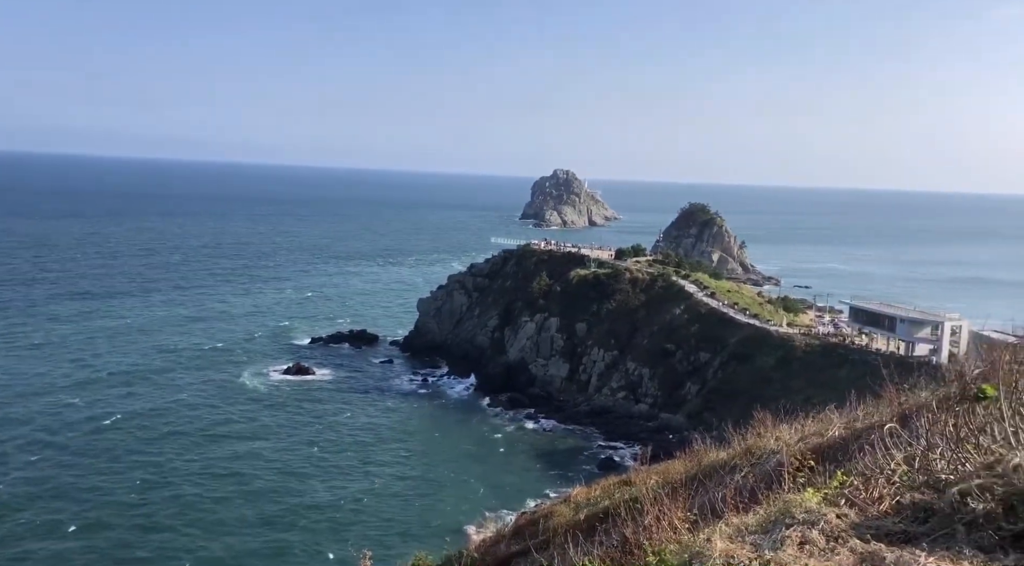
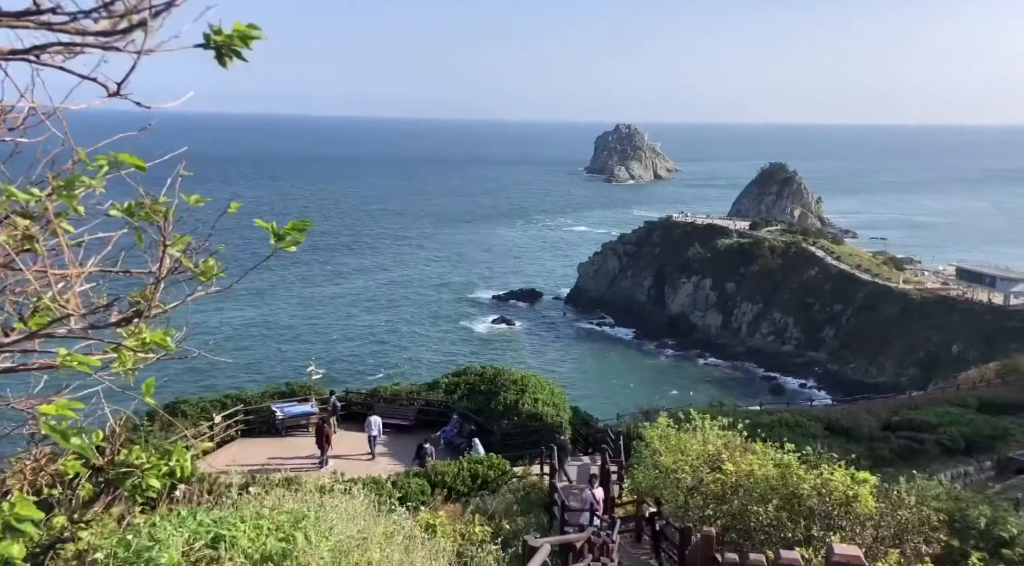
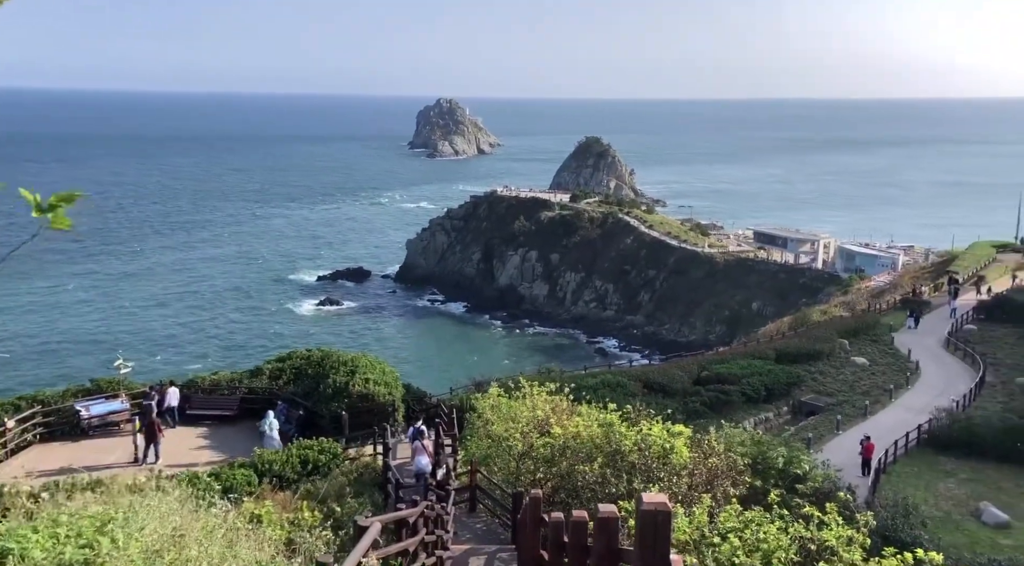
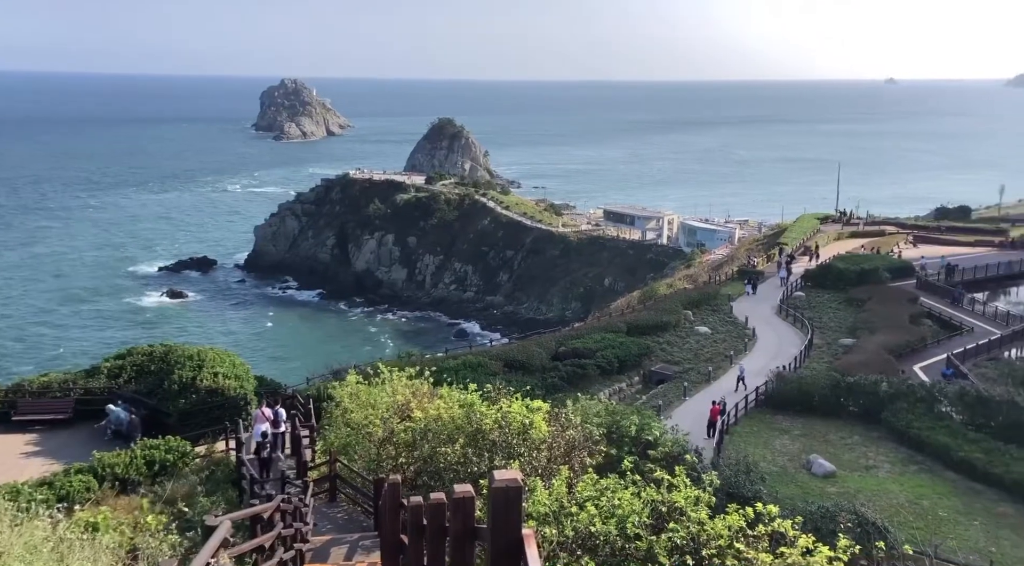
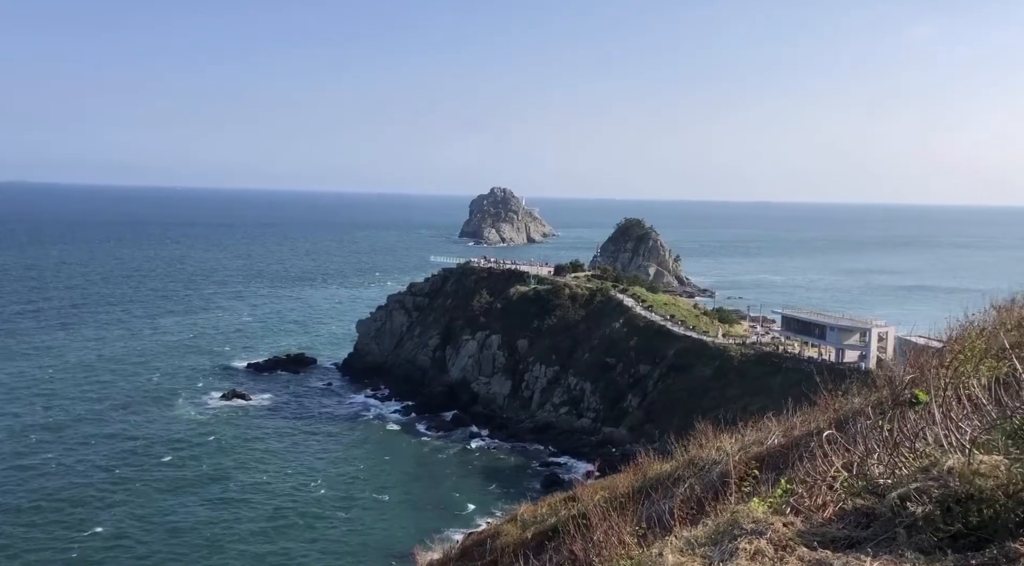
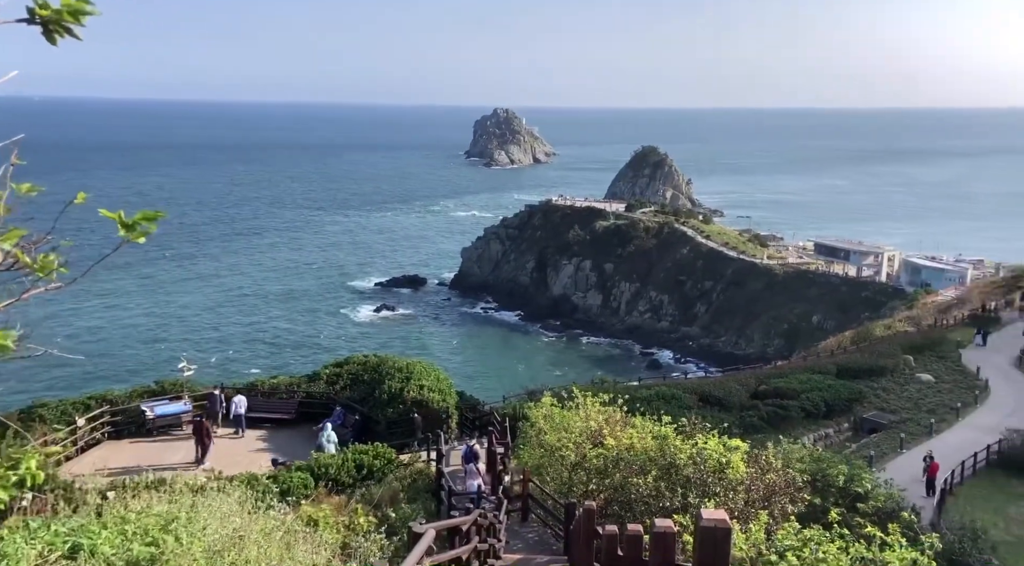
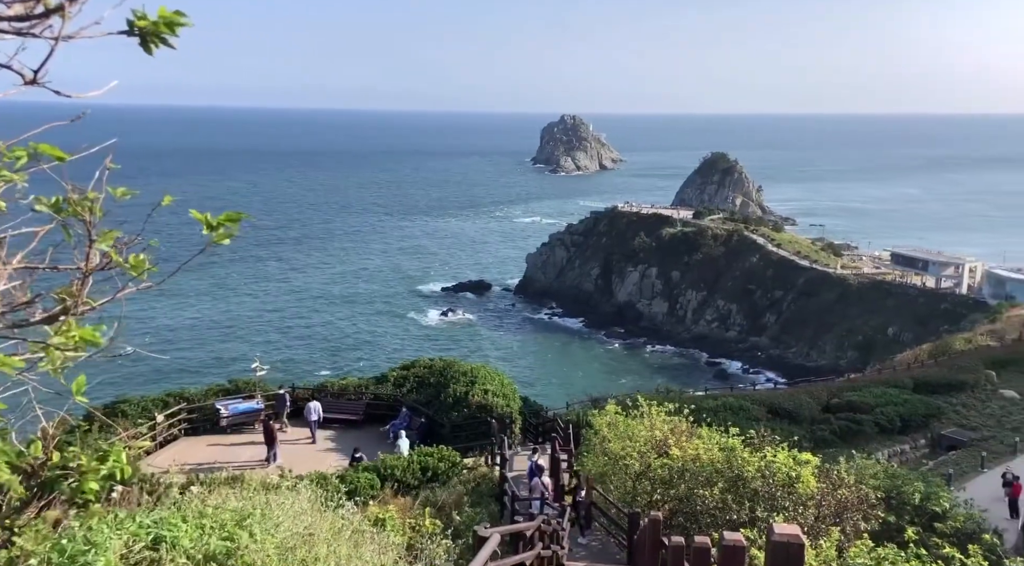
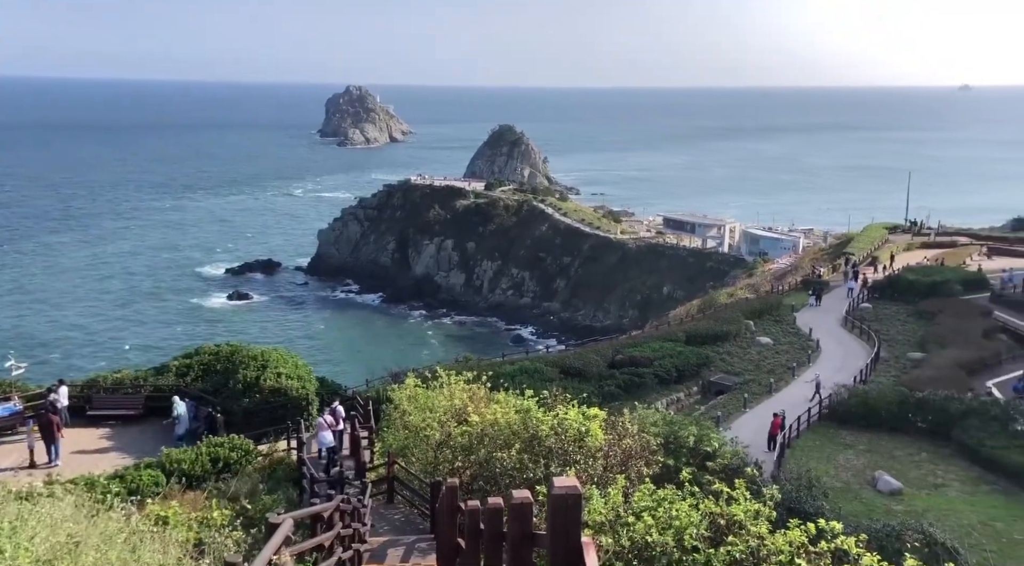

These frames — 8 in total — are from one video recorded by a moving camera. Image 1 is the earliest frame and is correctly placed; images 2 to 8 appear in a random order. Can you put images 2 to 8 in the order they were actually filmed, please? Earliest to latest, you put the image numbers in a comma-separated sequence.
5, 2, 7, 6, 3, 8, 4
